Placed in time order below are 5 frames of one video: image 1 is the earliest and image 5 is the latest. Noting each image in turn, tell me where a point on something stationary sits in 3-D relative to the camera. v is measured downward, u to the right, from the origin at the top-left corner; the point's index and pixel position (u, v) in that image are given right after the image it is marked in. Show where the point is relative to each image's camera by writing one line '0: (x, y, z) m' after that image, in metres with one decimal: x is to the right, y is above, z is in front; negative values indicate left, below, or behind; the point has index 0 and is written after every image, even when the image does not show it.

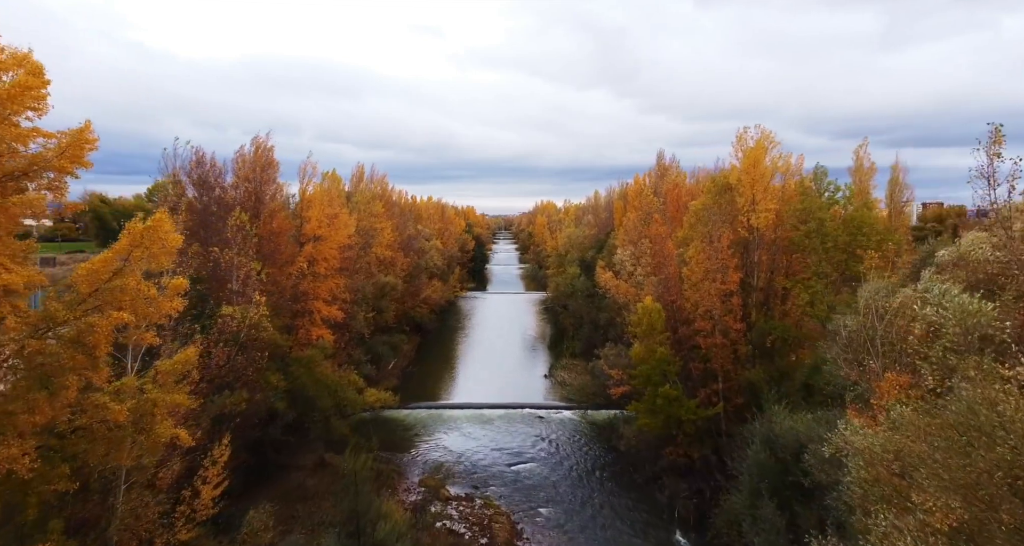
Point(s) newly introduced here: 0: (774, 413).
0: (+7.2, -3.9, +18.2) m
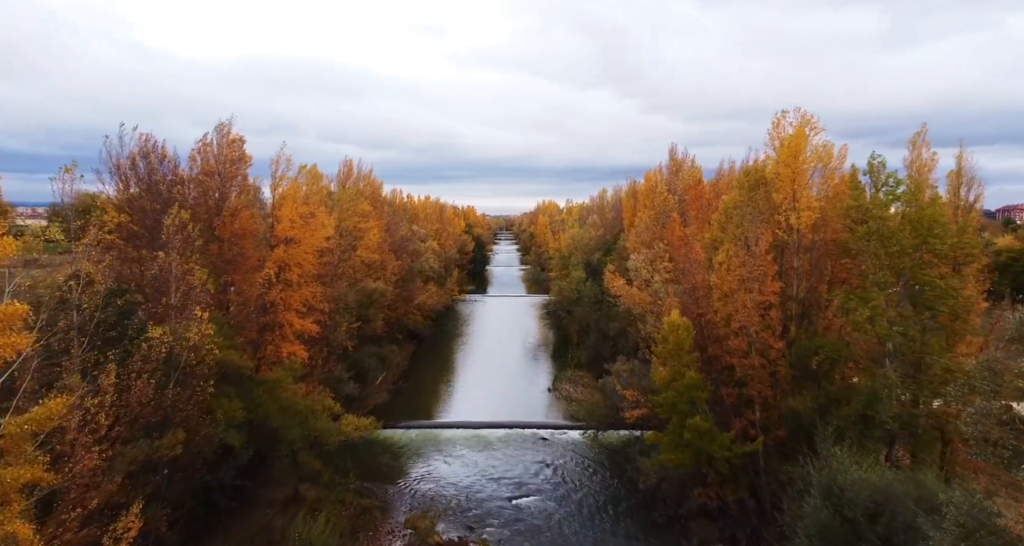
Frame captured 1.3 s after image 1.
0: (+7.3, -4.1, +14.8) m
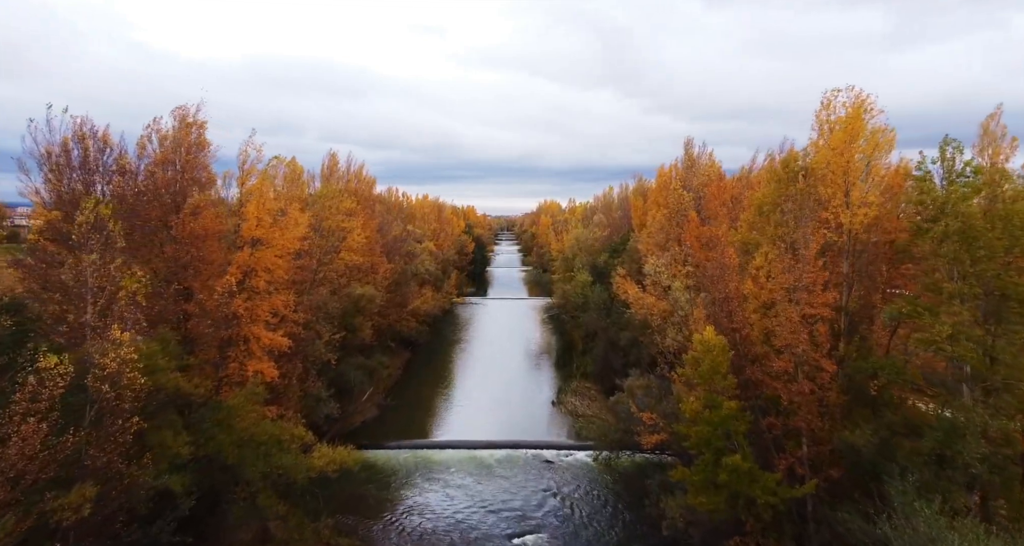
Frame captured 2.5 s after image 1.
0: (+7.3, -4.3, +11.7) m
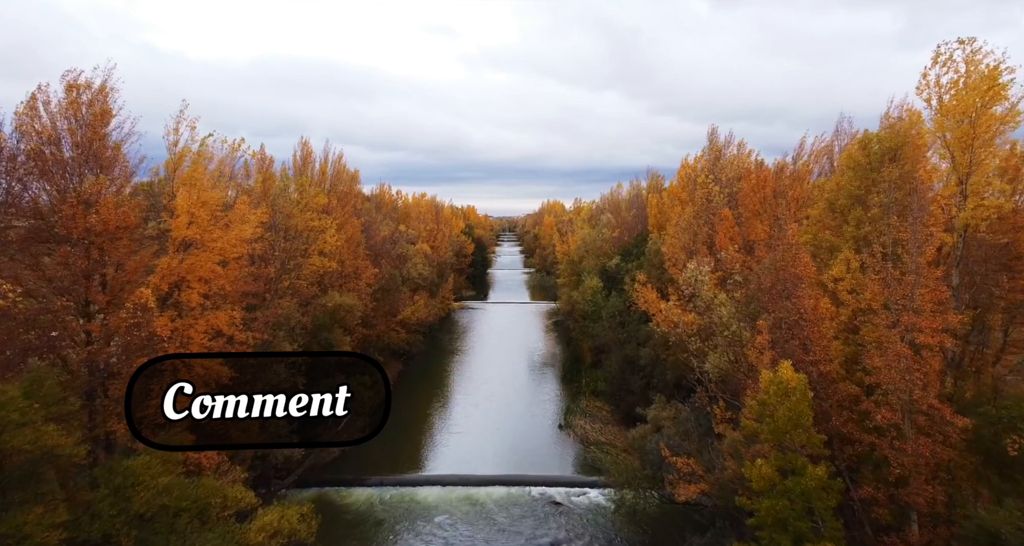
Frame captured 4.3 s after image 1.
0: (+7.3, -4.6, +7.4) m
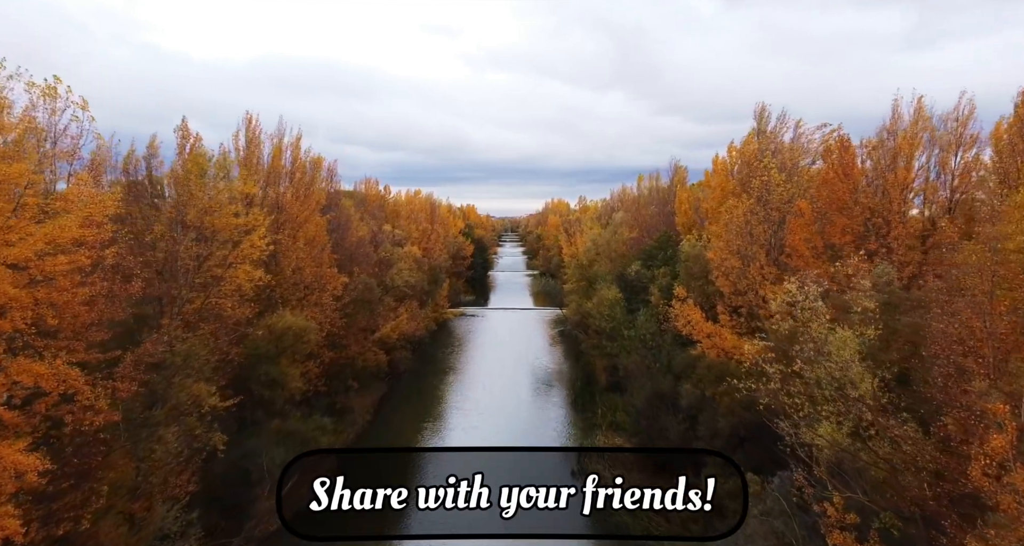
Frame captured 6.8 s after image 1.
0: (+7.3, -4.9, +1.2) m
